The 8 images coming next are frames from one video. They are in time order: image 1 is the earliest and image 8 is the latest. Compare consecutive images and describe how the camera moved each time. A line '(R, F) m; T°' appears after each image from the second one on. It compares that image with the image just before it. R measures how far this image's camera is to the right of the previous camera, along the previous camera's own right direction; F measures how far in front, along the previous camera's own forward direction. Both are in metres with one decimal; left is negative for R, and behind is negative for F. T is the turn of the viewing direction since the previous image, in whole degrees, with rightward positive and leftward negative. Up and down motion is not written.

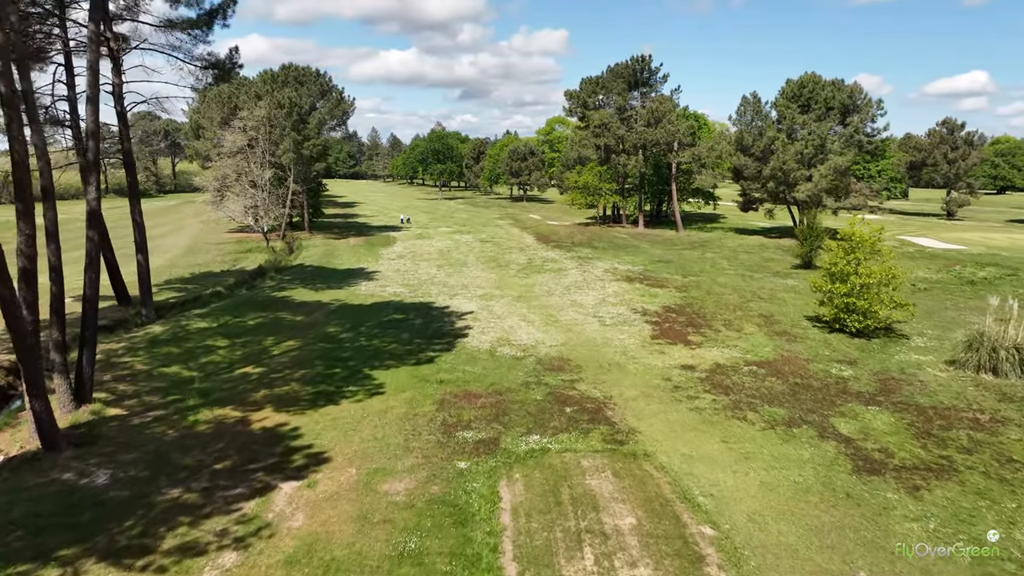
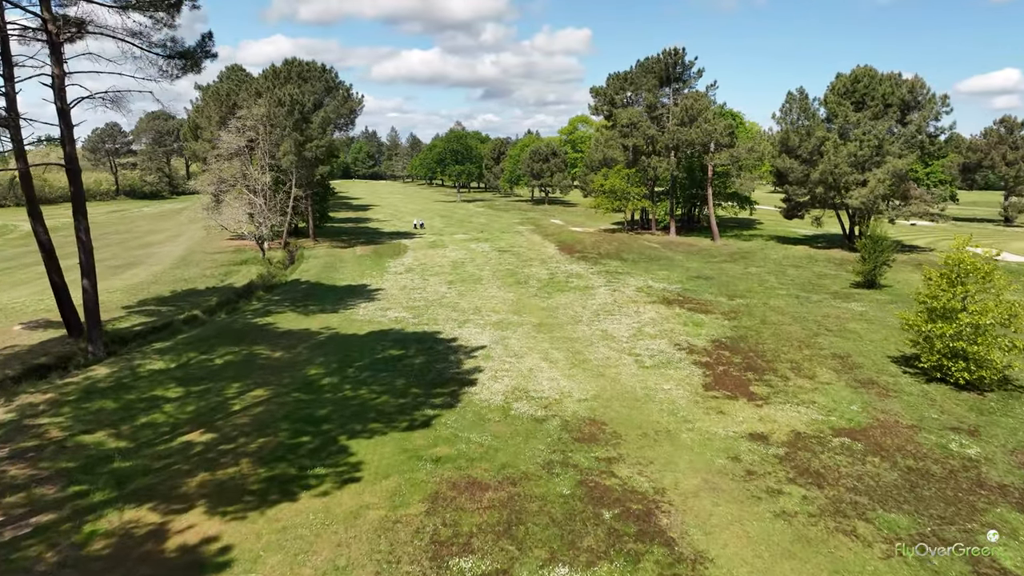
(0.0, +4.1) m; -2°
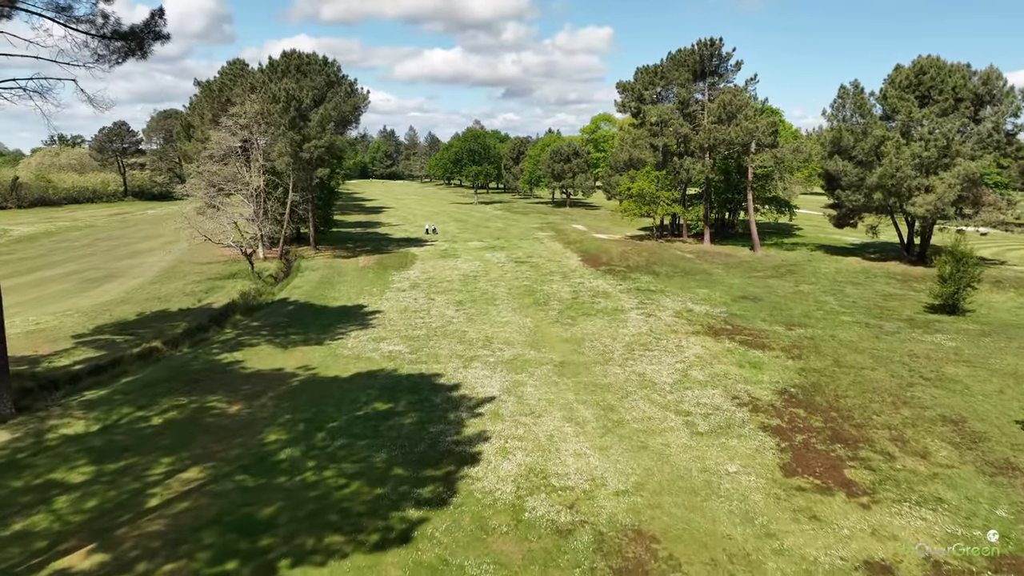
(+0.1, +4.3) m; -2°
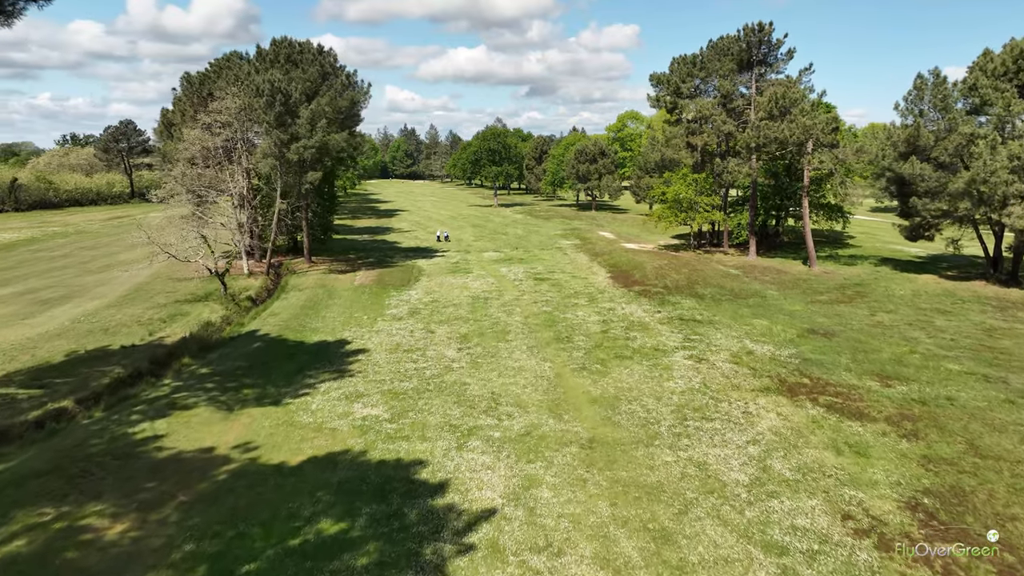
(+0.3, +5.4) m; -2°
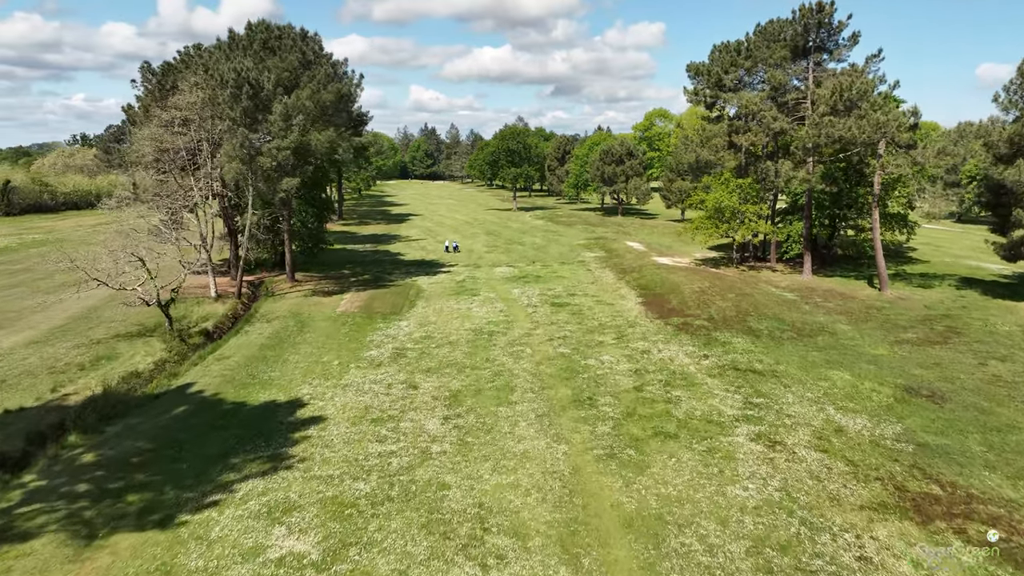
(+0.5, +5.7) m; -2°
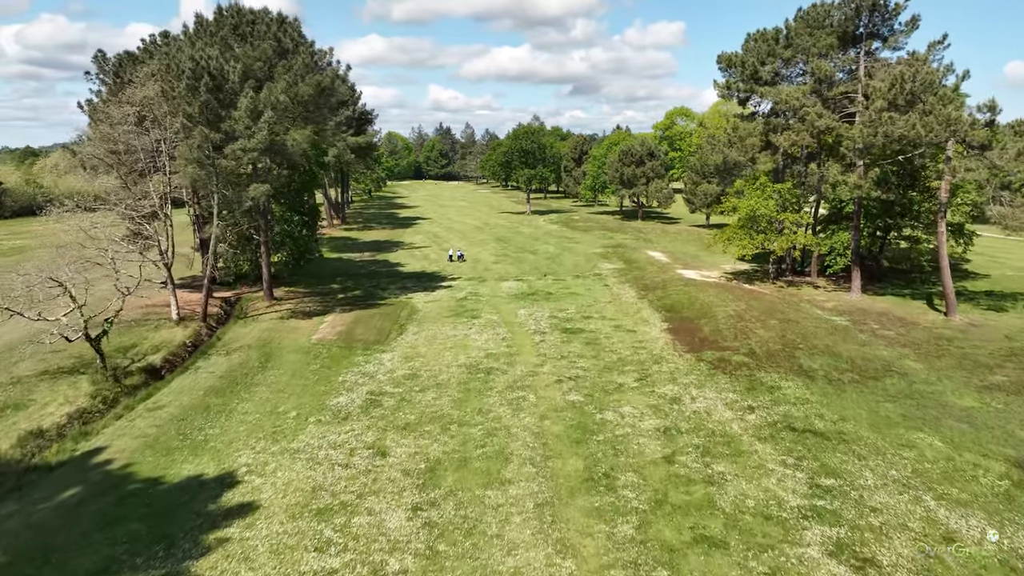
(+0.5, +4.3) m; -1°
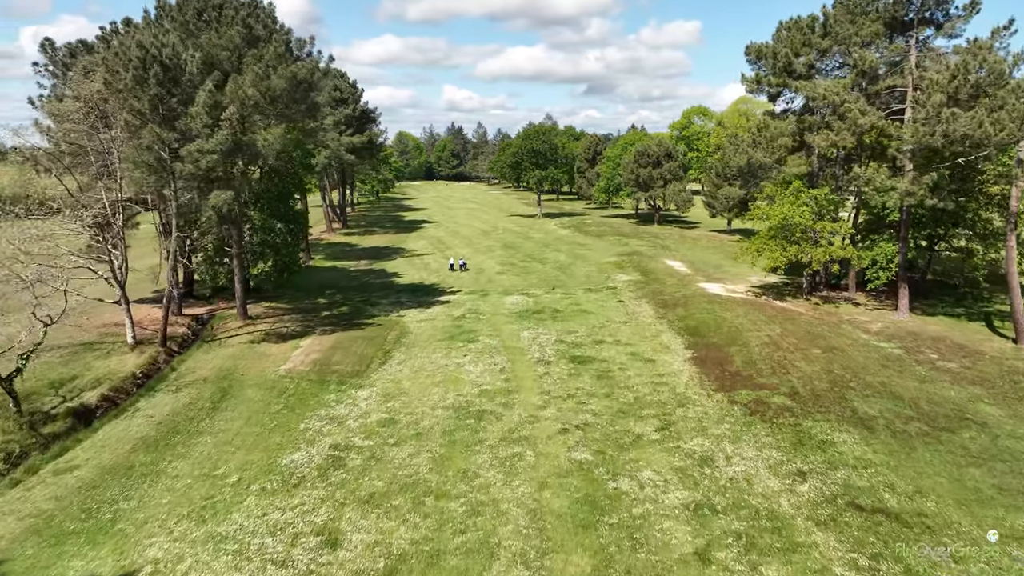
(+0.5, +3.5) m; -1°
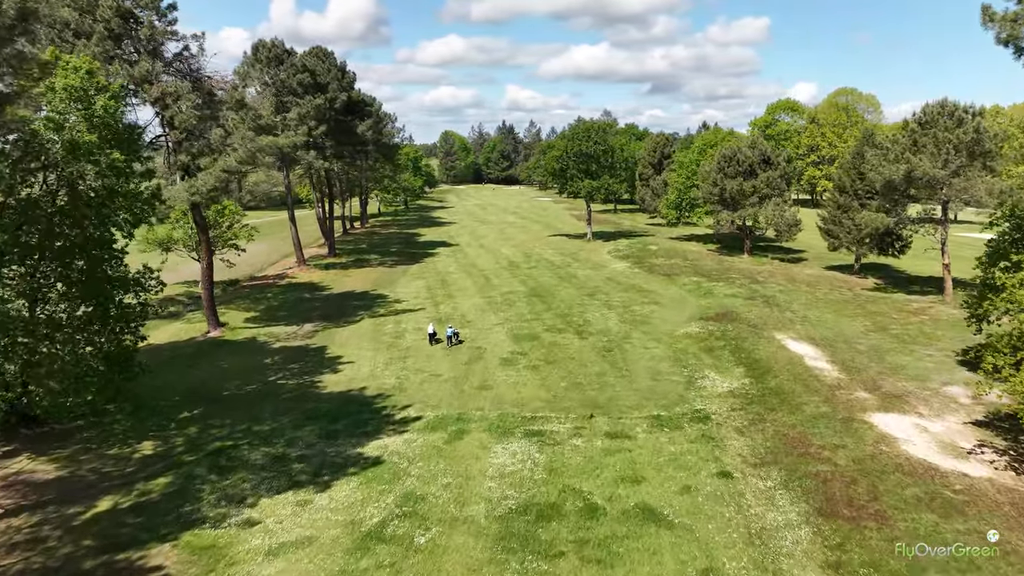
(+1.6, +16.9) m; -5°
